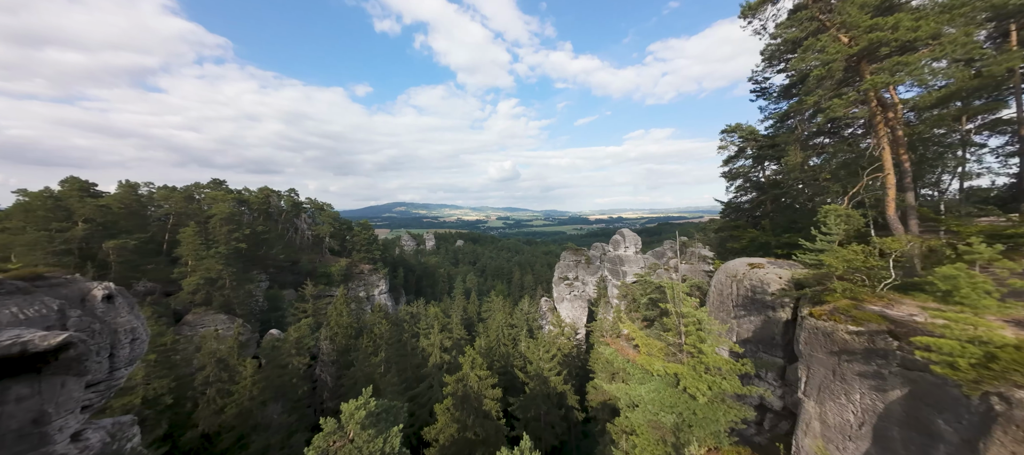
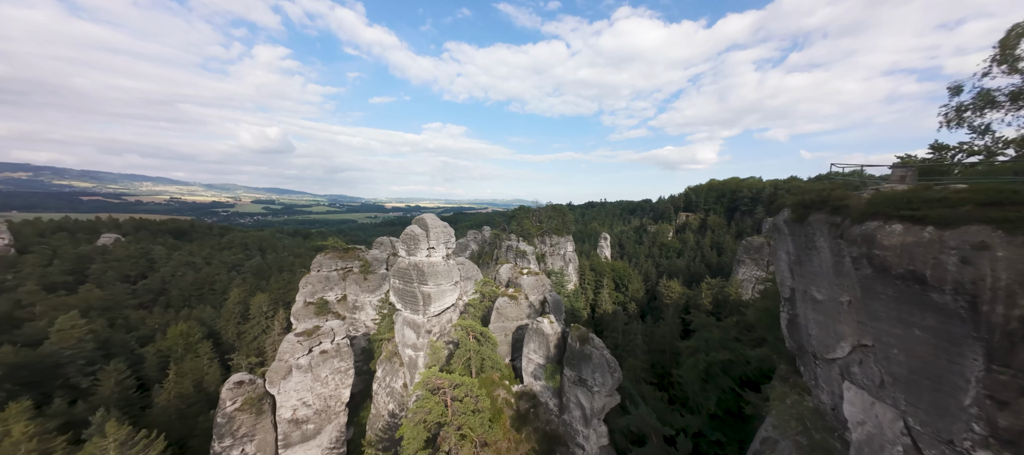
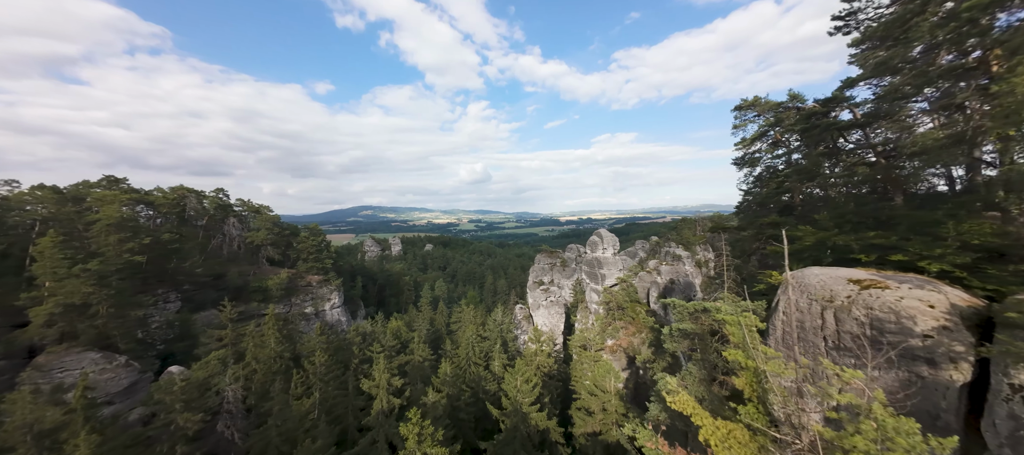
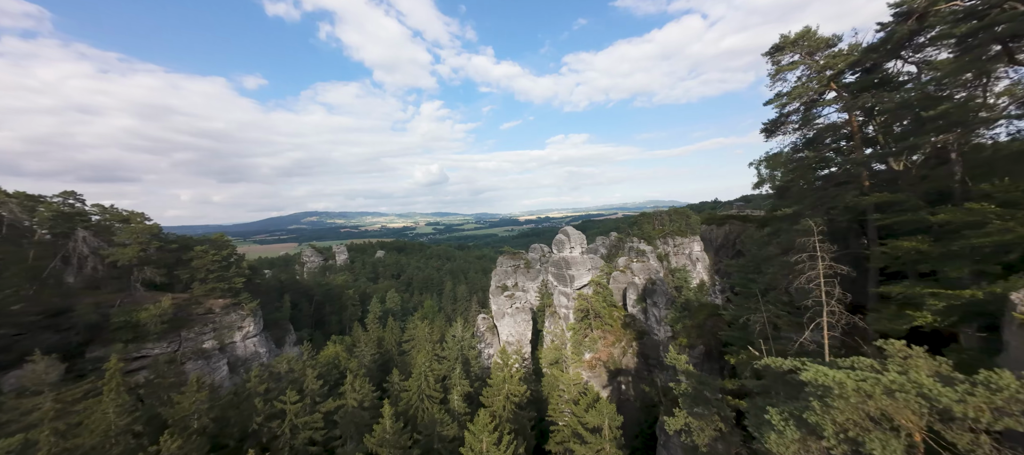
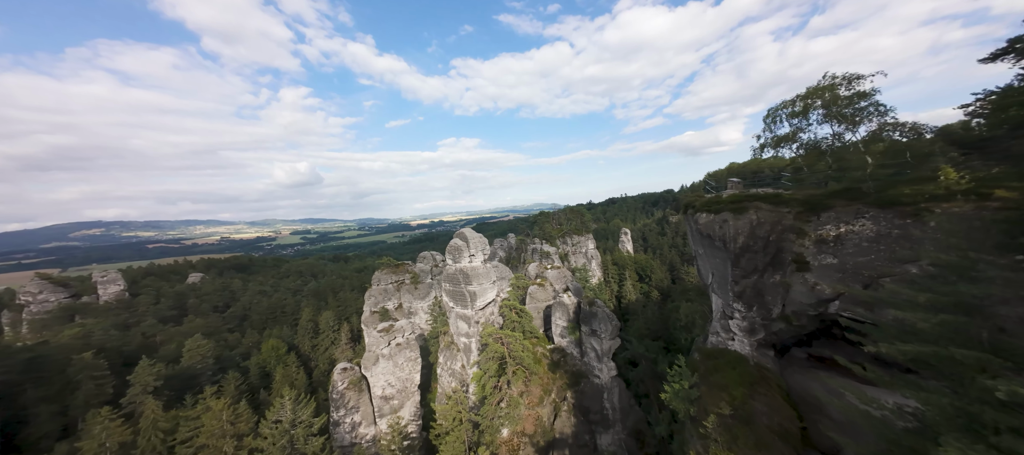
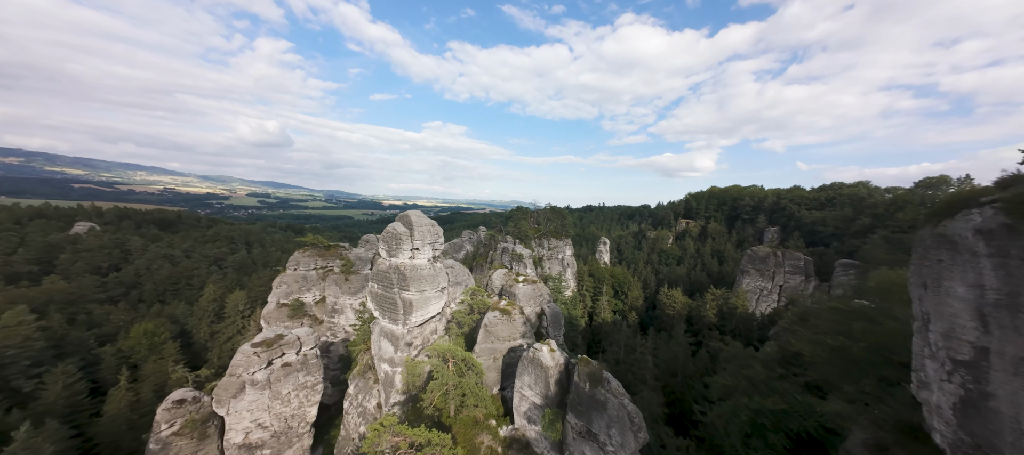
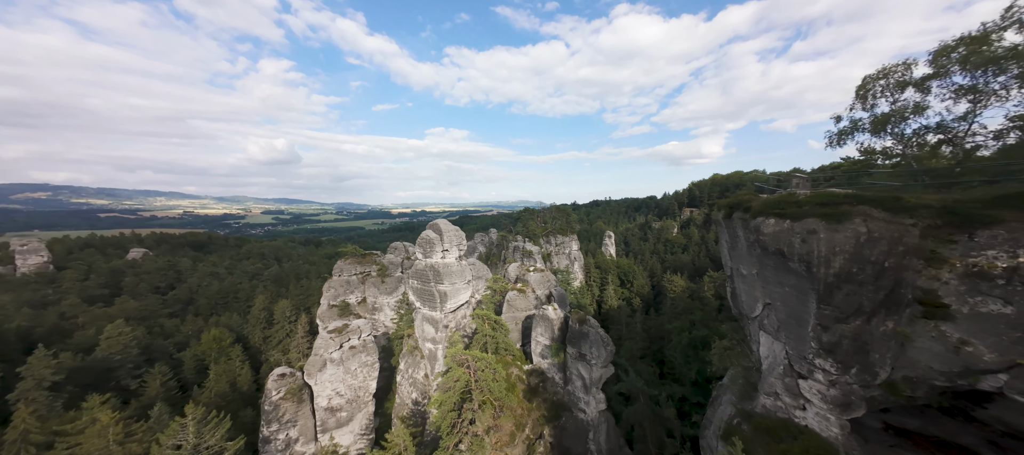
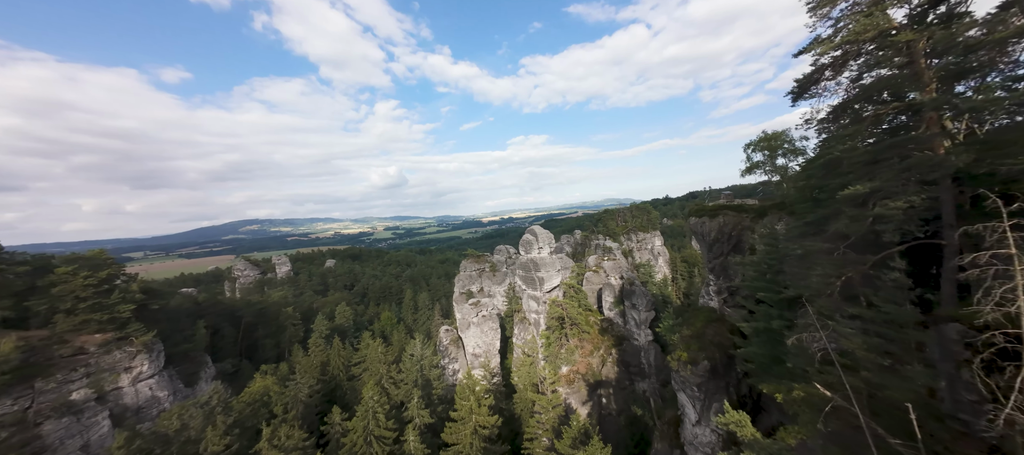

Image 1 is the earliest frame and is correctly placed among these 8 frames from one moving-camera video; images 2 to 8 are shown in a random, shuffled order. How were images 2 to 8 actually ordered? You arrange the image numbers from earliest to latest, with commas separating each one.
3, 4, 8, 5, 7, 2, 6
